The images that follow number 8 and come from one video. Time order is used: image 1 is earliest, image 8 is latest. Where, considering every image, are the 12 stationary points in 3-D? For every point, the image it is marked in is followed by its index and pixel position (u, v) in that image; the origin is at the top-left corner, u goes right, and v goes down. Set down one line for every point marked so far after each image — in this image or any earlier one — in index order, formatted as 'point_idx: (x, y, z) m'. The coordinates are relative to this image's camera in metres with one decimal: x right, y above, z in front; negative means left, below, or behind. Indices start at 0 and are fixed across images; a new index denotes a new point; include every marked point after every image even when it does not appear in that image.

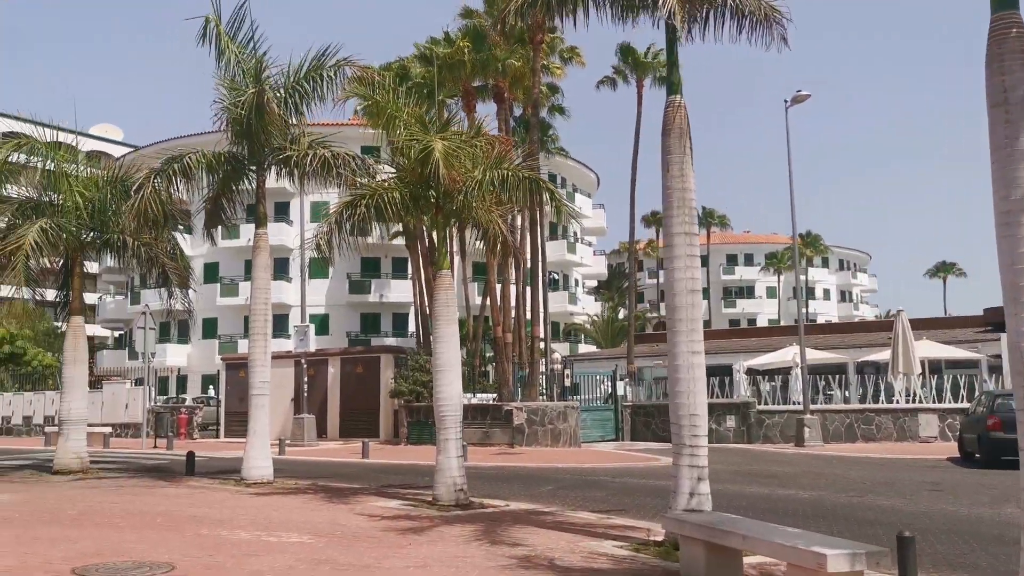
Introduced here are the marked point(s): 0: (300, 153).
0: (-3.6, +2.3, +16.0) m
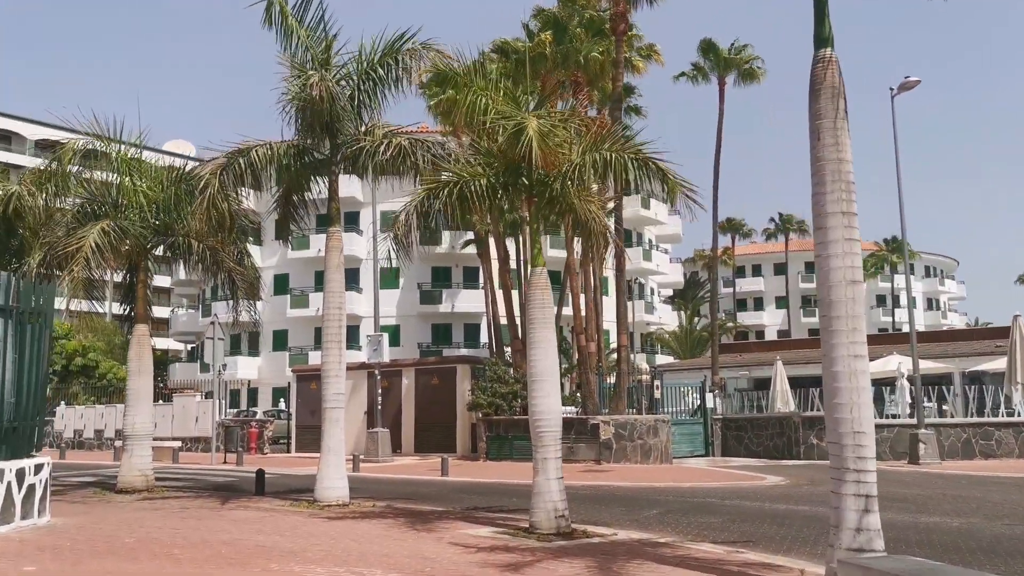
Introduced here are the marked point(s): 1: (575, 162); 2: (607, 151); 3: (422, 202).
0: (-2.1, +2.3, +14.7) m
1: (+0.8, +1.6, +11.9) m
2: (+1.2, +1.7, +12.0) m
3: (-1.1, +1.1, +12.3) m
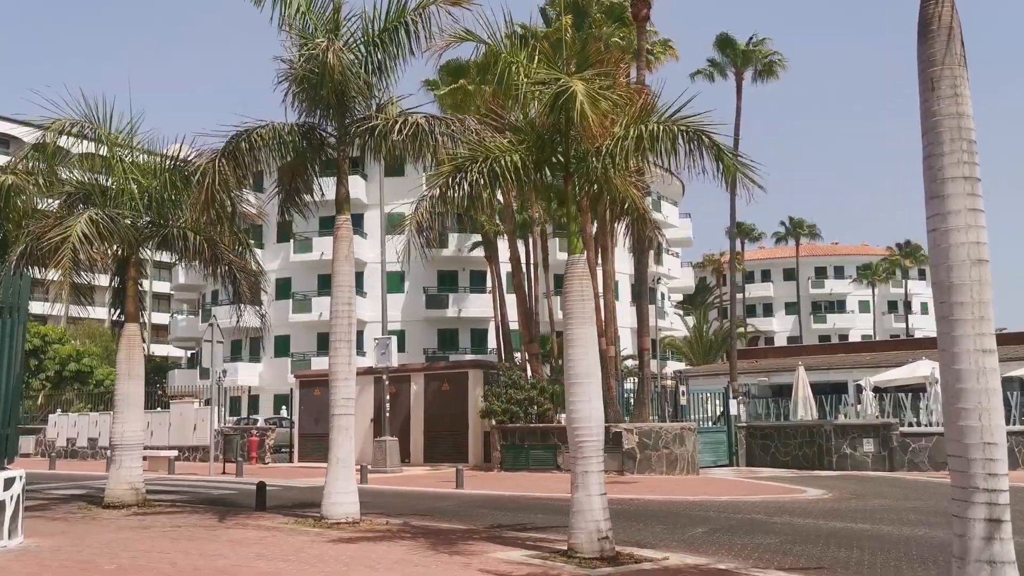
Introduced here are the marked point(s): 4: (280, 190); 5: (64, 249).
0: (-1.7, +2.3, +13.3) m
1: (+1.2, +1.7, +10.5) m
2: (+1.6, +1.8, +10.6) m
3: (-0.7, +1.2, +11.0) m
4: (-3.6, +1.5, +14.3) m
5: (-6.5, +0.6, +13.6) m
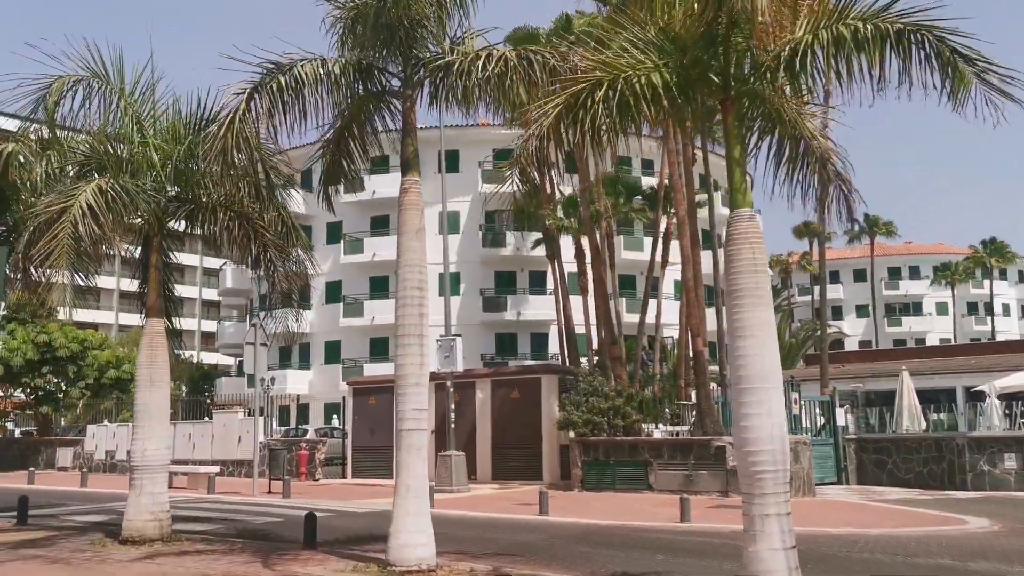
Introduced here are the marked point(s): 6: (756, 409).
0: (-0.5, +2.5, +10.6) m
1: (+2.2, +1.9, +7.6) m
2: (+2.7, +2.1, +7.7) m
3: (+0.4, +1.5, +8.1) m
4: (-2.3, +1.7, +11.6) m
5: (-5.2, +0.7, +11.1) m
6: (+1.8, -0.9, +7.0) m
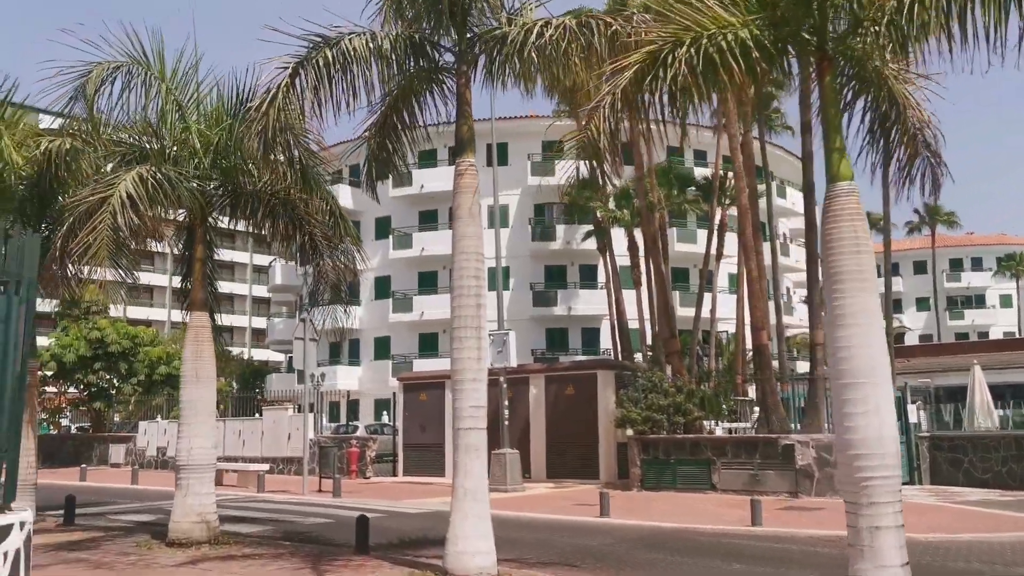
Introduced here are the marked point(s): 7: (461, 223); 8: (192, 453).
0: (+0.1, +2.7, +9.9) m
1: (+2.7, +2.1, +6.8) m
2: (+3.2, +2.2, +6.8) m
3: (+0.9, +1.6, +7.4) m
4: (-1.6, +1.8, +11.0) m
5: (-4.6, +0.8, +10.6) m
6: (+2.3, -0.8, +6.2) m
7: (-0.5, +0.7, +9.6) m
8: (-3.8, -2.0, +11.3) m
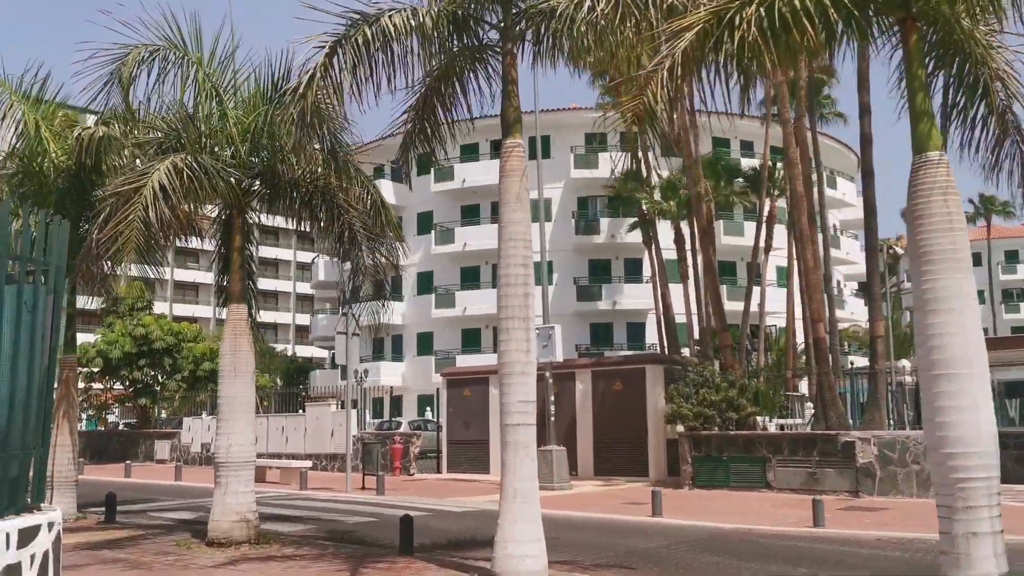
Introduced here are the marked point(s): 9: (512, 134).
0: (+0.6, +2.8, +9.3) m
1: (+3.1, +2.2, +6.1) m
2: (+3.5, +2.3, +6.1) m
3: (+1.3, +1.7, +6.8) m
4: (-1.1, +1.9, +10.5) m
5: (-4.0, +0.9, +10.3) m
6: (+2.6, -0.7, +5.6) m
7: (0.0, +0.8, +9.1) m
8: (-3.3, -1.9, +11.0) m
9: (0.0, +1.5, +9.3) m
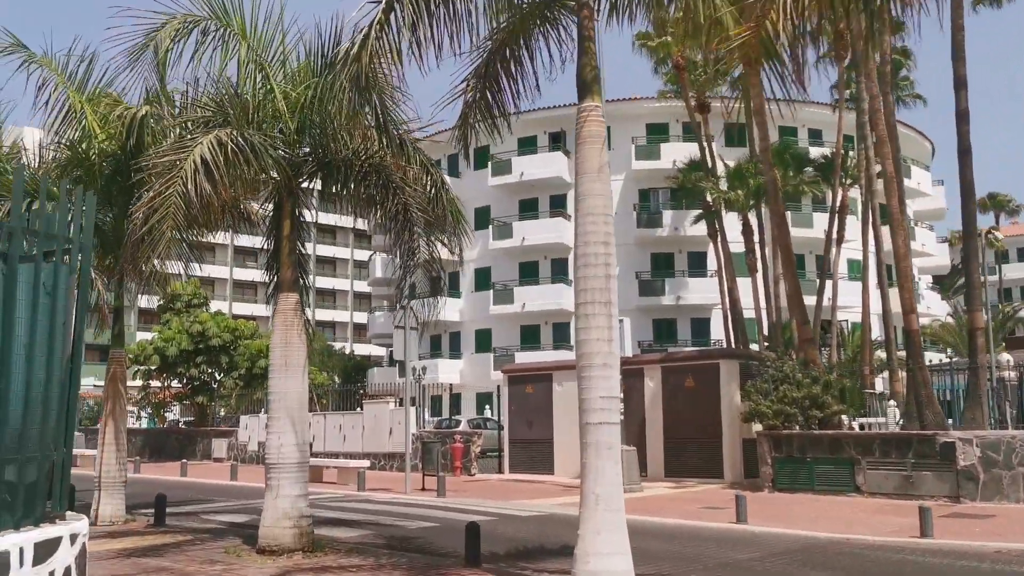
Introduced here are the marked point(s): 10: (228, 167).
0: (+1.3, +2.9, +8.2) m
1: (+3.6, +2.4, +4.9) m
2: (+4.0, +2.5, +4.9) m
3: (+1.8, +1.8, +5.7) m
4: (-0.4, +2.1, +9.6) m
5: (-3.3, +1.0, +9.5) m
6: (+3.1, -0.5, +4.4) m
7: (+0.6, +0.9, +8.1) m
8: (-2.5, -1.7, +10.1) m
9: (+0.7, +1.6, +8.3) m
10: (-2.9, +1.2, +10.0) m
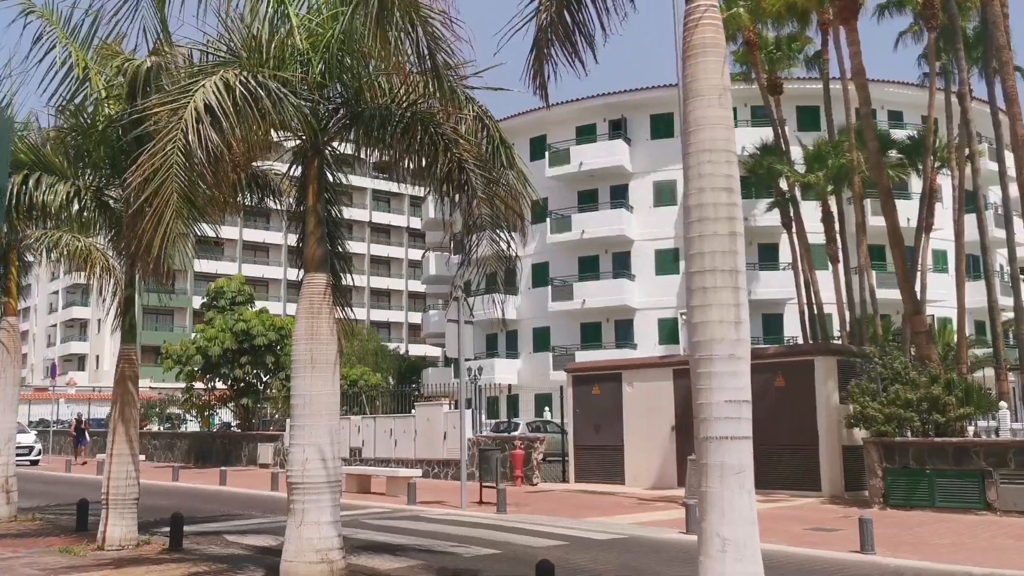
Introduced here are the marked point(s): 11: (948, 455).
0: (+1.8, +3.2, +6.1) m
1: (+3.9, +2.6, +2.6) m
2: (+4.3, +2.8, +2.6) m
3: (+2.2, +2.1, +3.5) m
4: (+0.2, +2.3, +7.5) m
5: (-2.7, +1.2, +7.6) m
6: (+3.4, -0.2, +2.1) m
7: (+1.2, +1.2, +5.9) m
8: (-1.8, -1.5, +8.1) m
9: (+1.2, +1.9, +6.1) m
10: (-2.2, +1.4, +8.1) m
11: (+6.7, -2.6, +14.7) m
